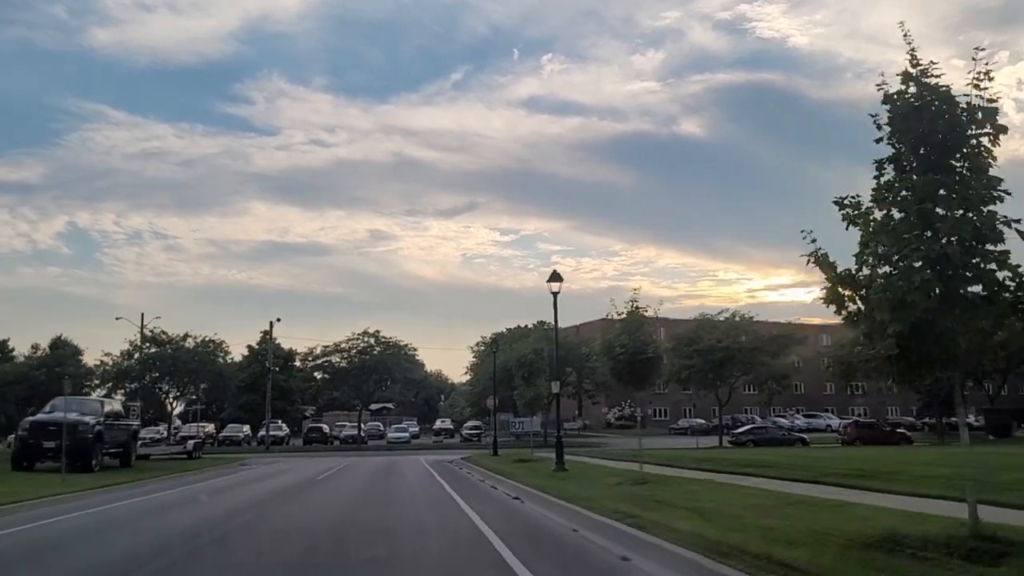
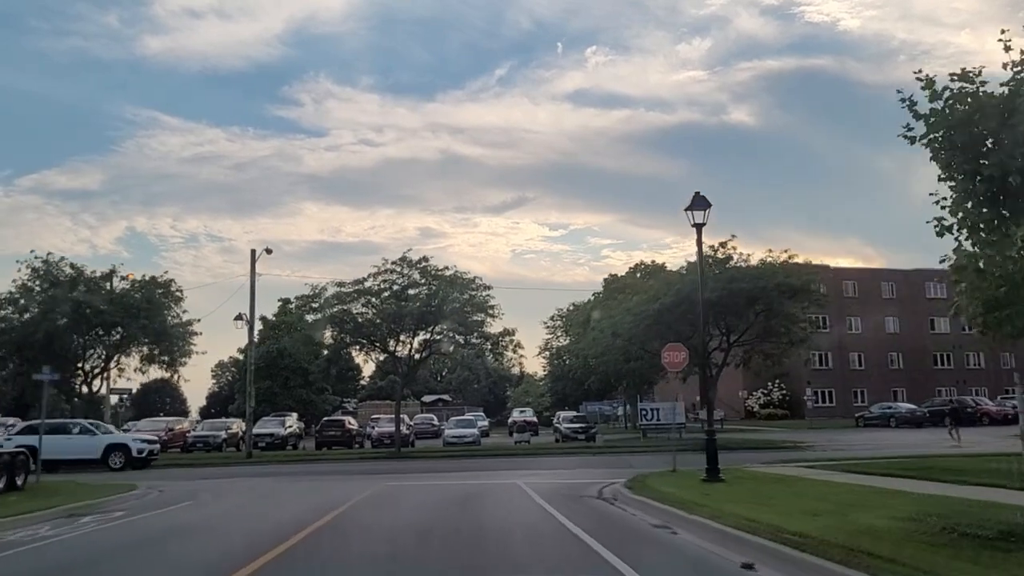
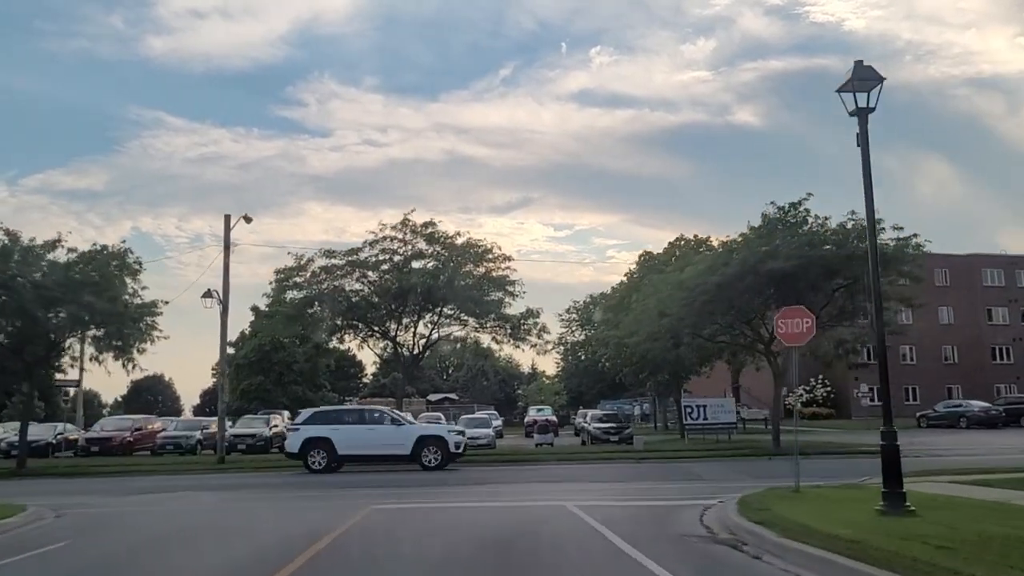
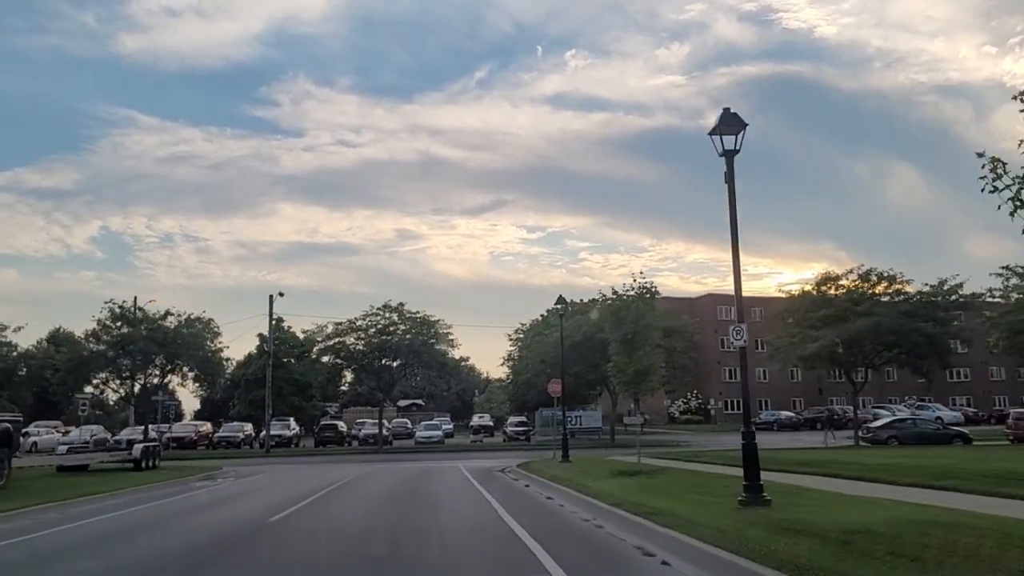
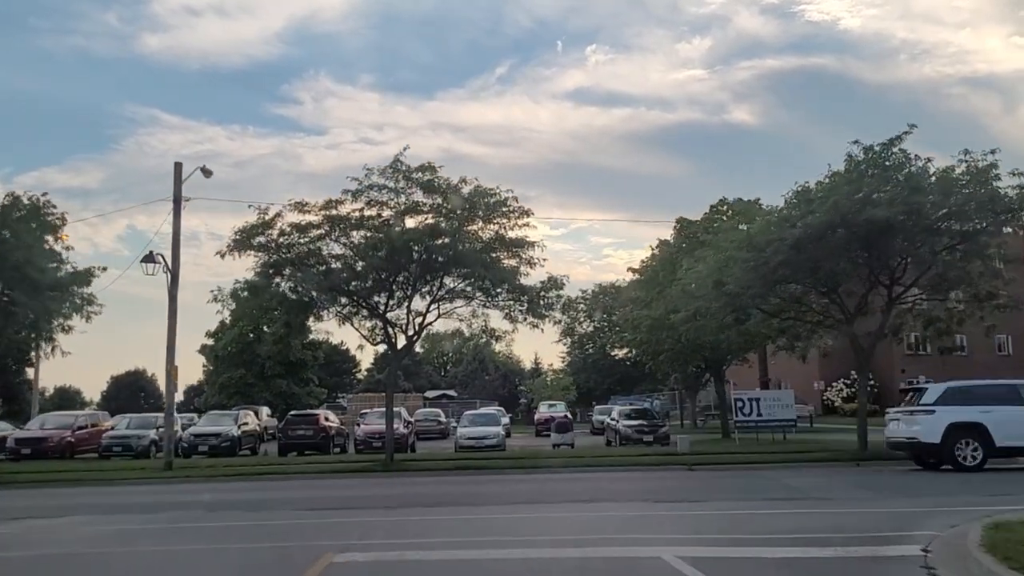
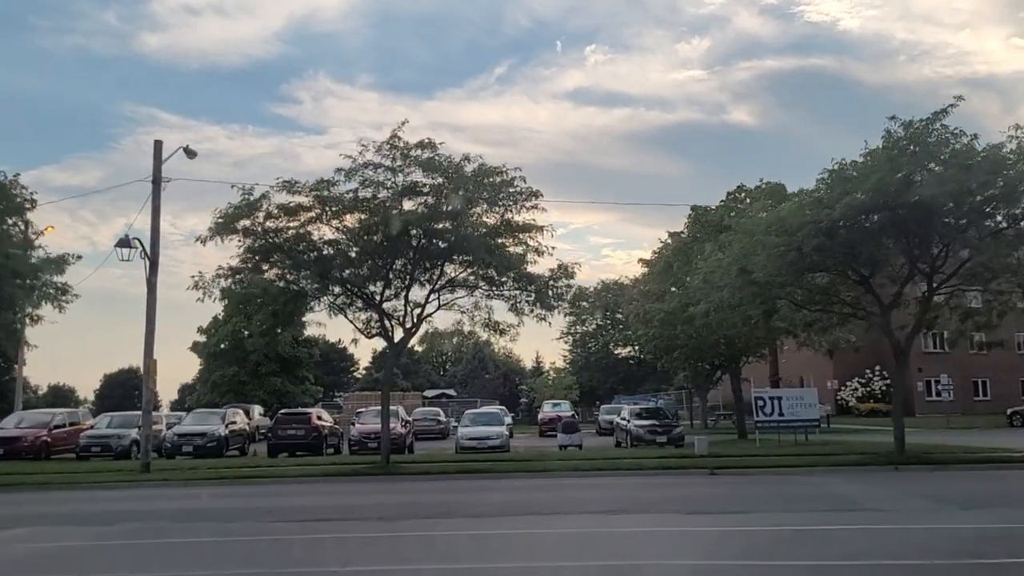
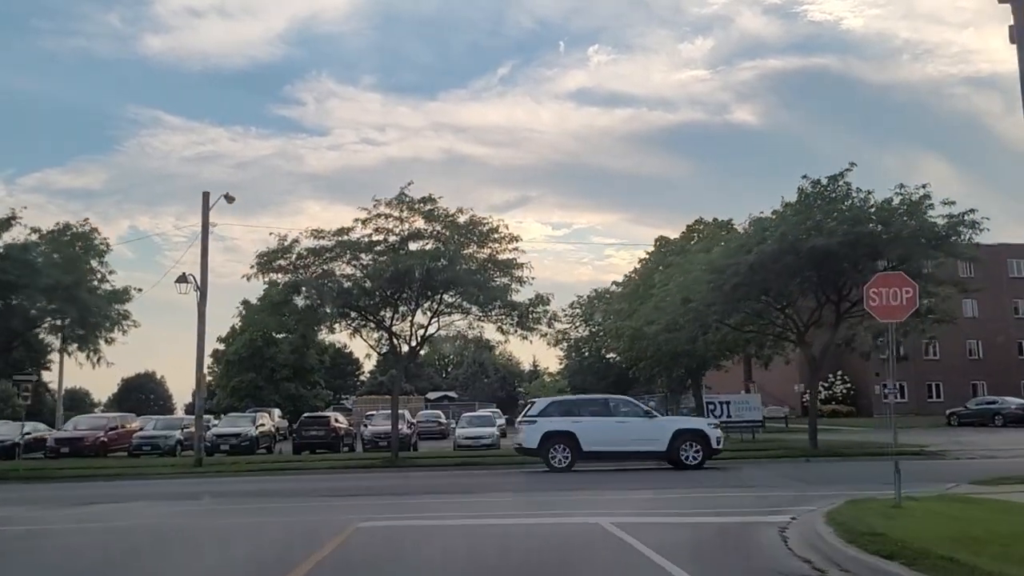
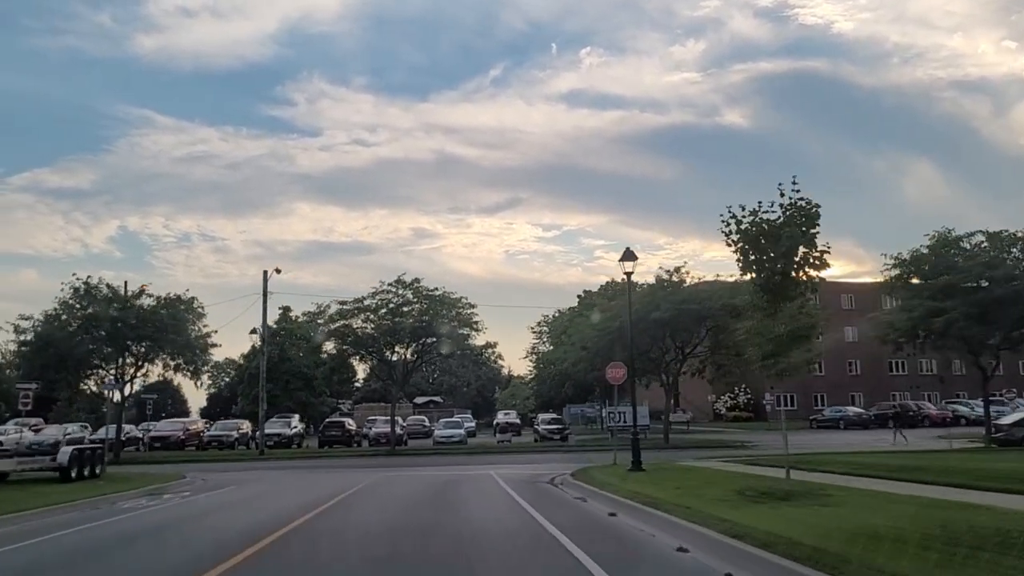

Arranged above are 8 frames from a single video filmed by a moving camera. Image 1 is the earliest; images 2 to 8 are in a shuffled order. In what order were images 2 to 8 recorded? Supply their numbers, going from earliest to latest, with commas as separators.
4, 8, 2, 3, 7, 5, 6
